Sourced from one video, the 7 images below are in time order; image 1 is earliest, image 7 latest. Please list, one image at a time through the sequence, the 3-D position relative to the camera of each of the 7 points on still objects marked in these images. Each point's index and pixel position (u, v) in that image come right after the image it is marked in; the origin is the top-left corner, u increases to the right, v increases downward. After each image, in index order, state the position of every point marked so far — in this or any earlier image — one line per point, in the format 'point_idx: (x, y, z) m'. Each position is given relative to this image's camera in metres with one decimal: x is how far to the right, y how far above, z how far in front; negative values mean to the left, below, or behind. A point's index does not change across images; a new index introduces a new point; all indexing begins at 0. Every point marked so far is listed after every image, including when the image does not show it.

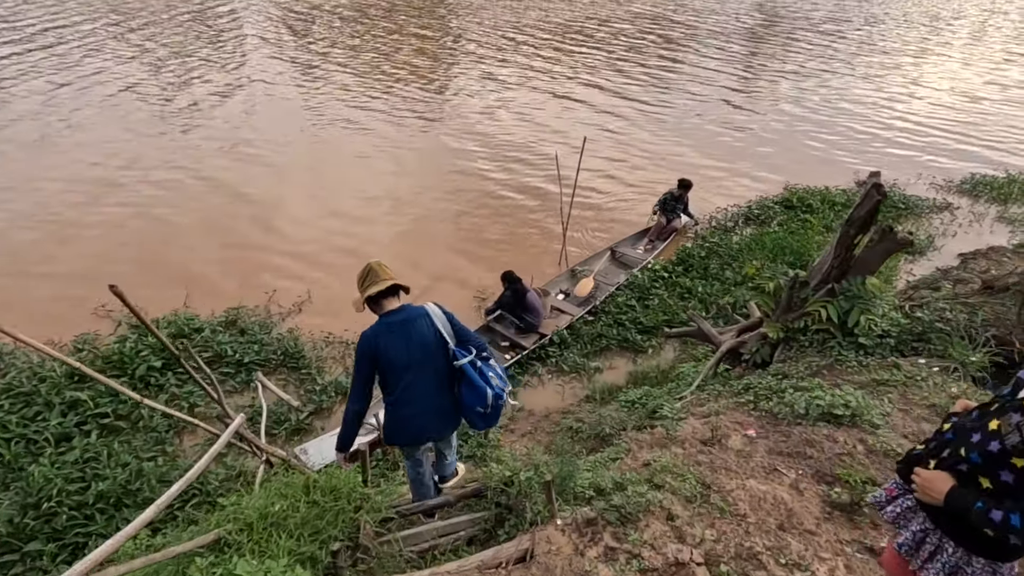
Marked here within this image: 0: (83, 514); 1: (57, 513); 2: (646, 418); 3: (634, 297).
0: (-4.1, -2.2, +5.0) m
1: (-4.3, -2.1, +5.0) m
2: (+1.4, -1.3, +5.4) m
3: (+2.0, -0.1, +8.5) m
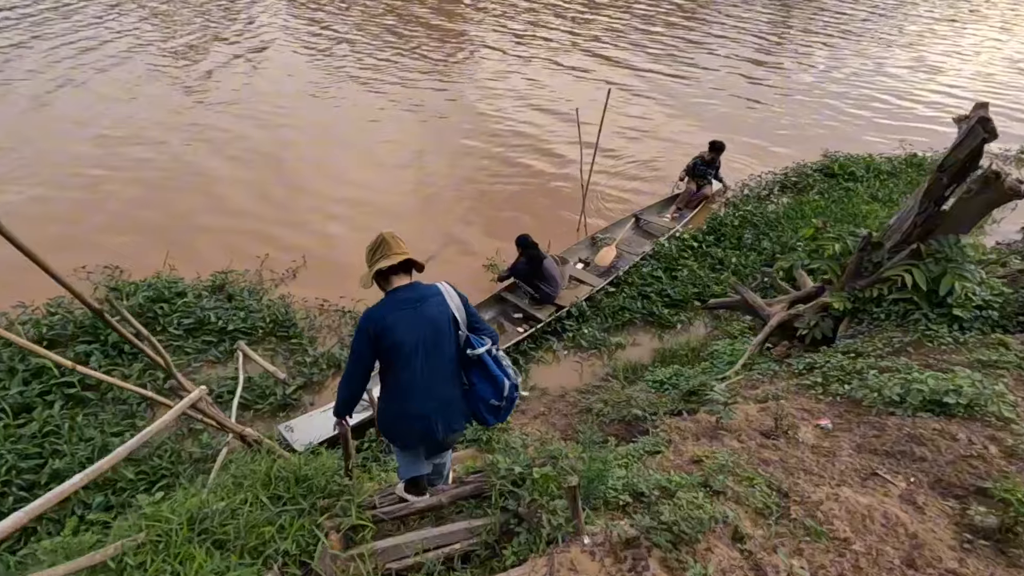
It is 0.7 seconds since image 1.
0: (-4.0, -1.8, +4.4) m
1: (-4.2, -1.7, +4.4) m
2: (+1.5, -1.0, +4.6) m
3: (+2.1, +0.3, +7.7) m
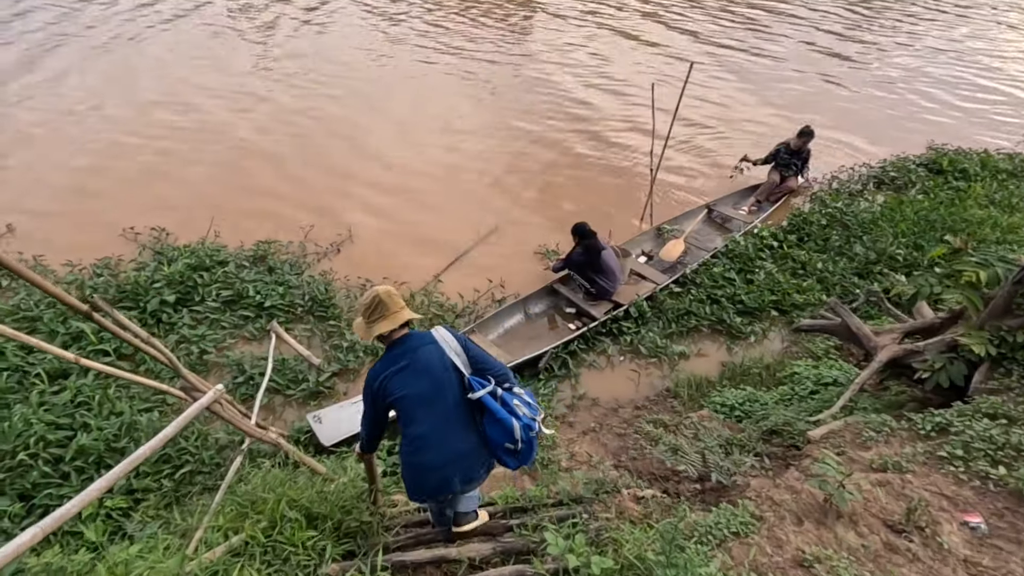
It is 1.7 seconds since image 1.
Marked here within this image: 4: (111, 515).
0: (-3.7, -1.5, +4.3) m
1: (-3.9, -1.4, +4.3) m
2: (+1.9, -1.1, +4.0) m
3: (+2.9, +0.3, +6.9) m
4: (-3.1, -1.7, +4.0) m
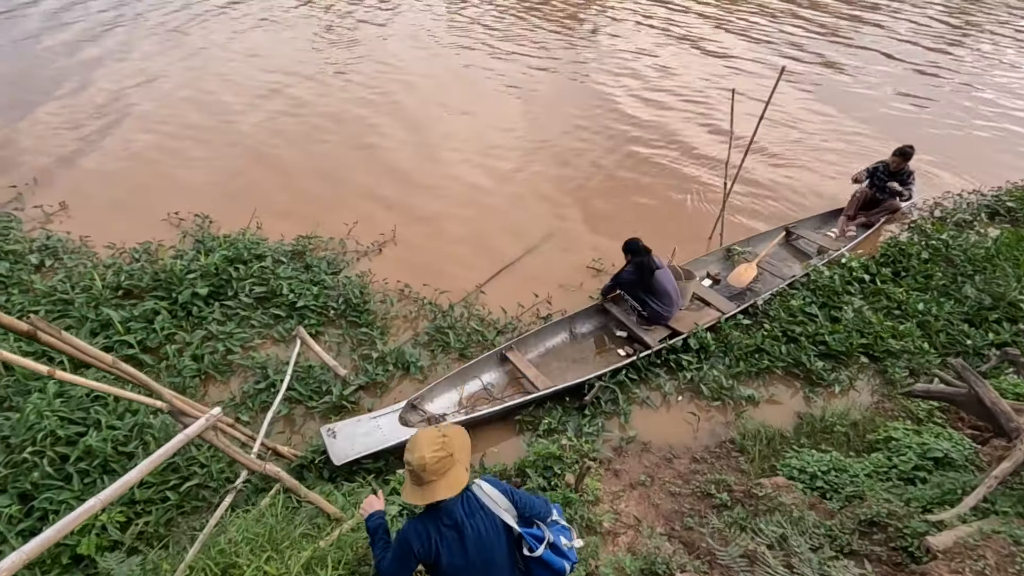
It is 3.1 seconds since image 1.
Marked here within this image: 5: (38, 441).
0: (-3.4, -1.4, +4.0) m
1: (-3.6, -1.3, +4.1) m
2: (+2.1, -1.5, +3.2) m
3: (+3.4, -0.2, +6.0) m
4: (-2.8, -1.7, +3.7) m
5: (-3.7, -1.2, +4.2) m
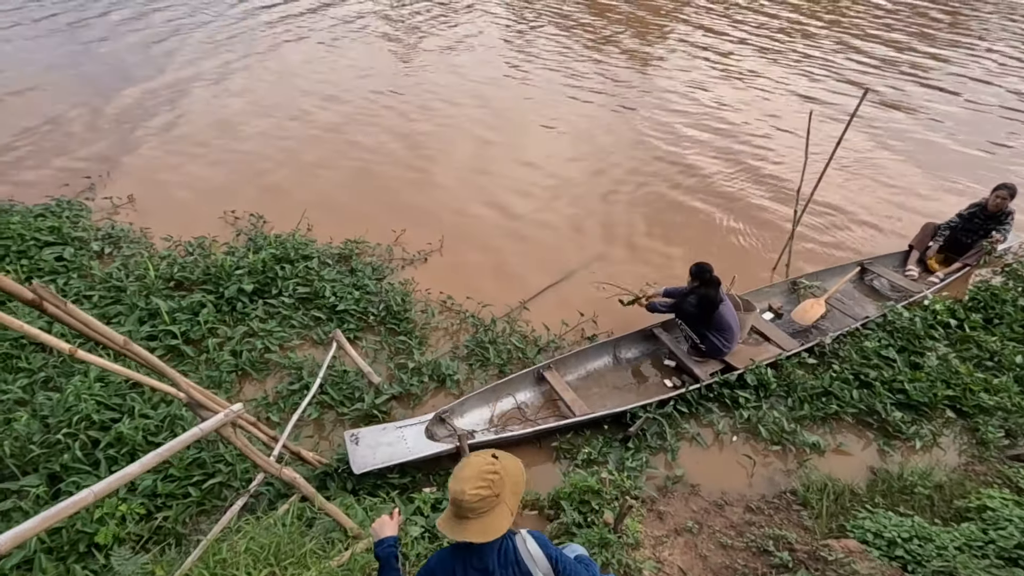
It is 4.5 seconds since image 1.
0: (-3.2, -1.3, +4.0) m
1: (-3.4, -1.2, +4.0) m
2: (+2.2, -1.7, +2.7) m
3: (+3.9, -0.6, +5.4) m
4: (-2.6, -1.6, +3.6) m
5: (-3.4, -1.1, +4.2) m
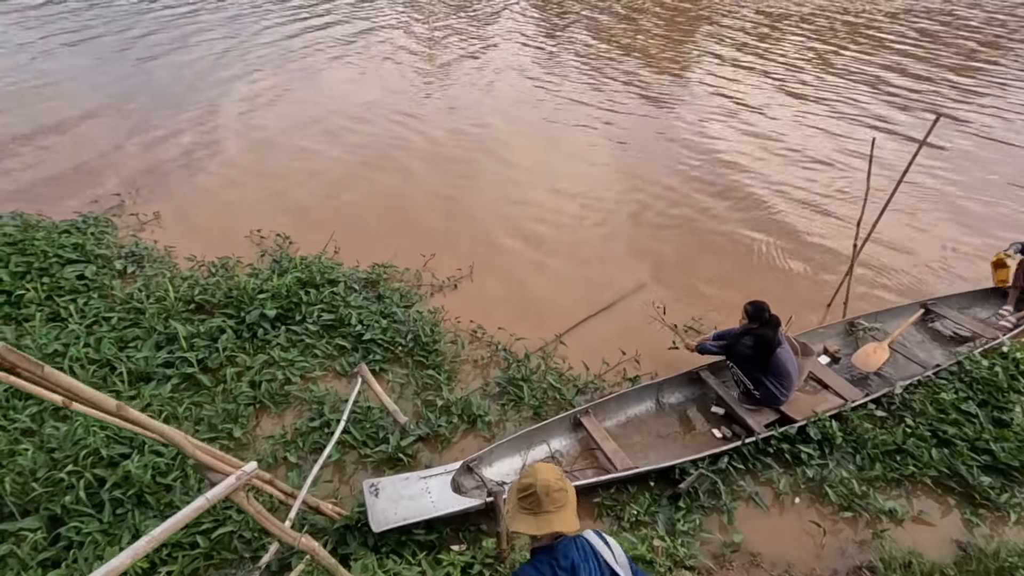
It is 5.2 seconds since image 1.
0: (-2.9, -1.5, +3.7) m
1: (-3.1, -1.4, +3.7) m
2: (+2.4, -1.9, +2.2) m
3: (+4.2, -1.0, +4.9) m
4: (-2.4, -1.8, +3.3) m
5: (-3.1, -1.2, +3.9) m
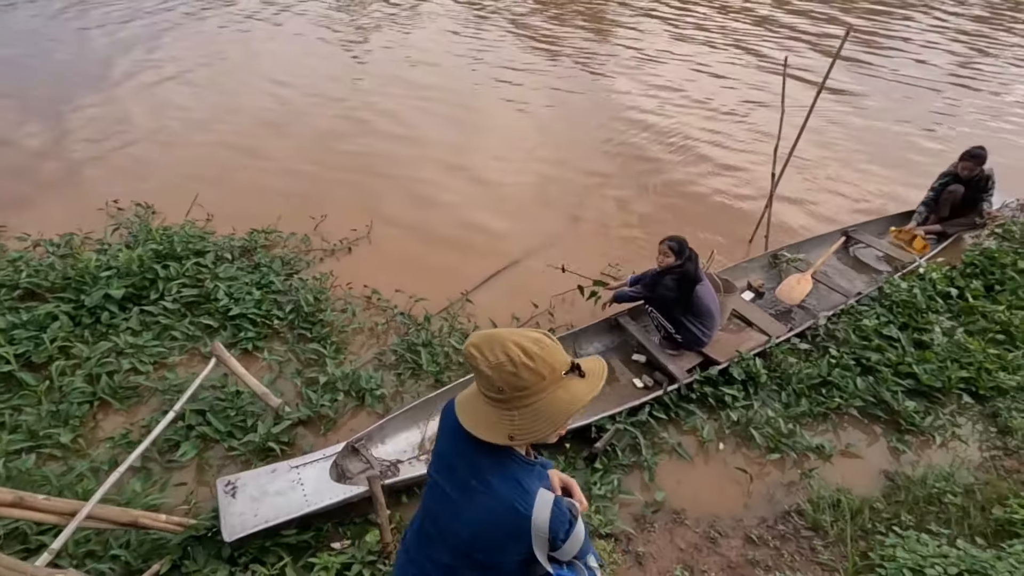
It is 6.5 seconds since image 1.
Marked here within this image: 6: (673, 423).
0: (-3.6, -1.4, +2.8) m
1: (-3.7, -1.3, +2.9) m
2: (+1.9, -1.5, +1.9) m
3: (+3.4, -0.3, +4.7) m
4: (-3.0, -1.6, +2.5) m
5: (-3.8, -1.2, +3.0) m
6: (+1.2, -1.0, +4.0) m
